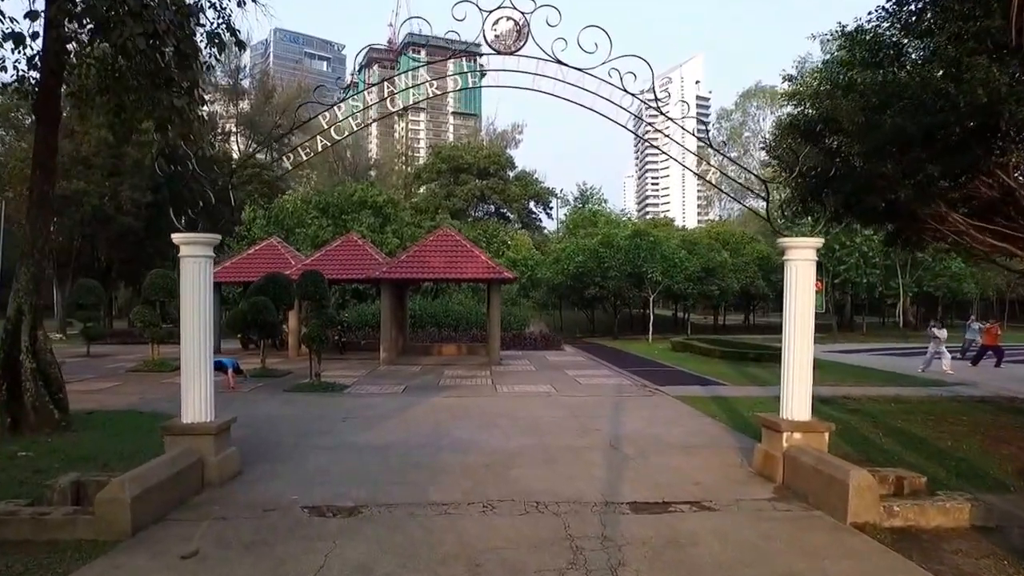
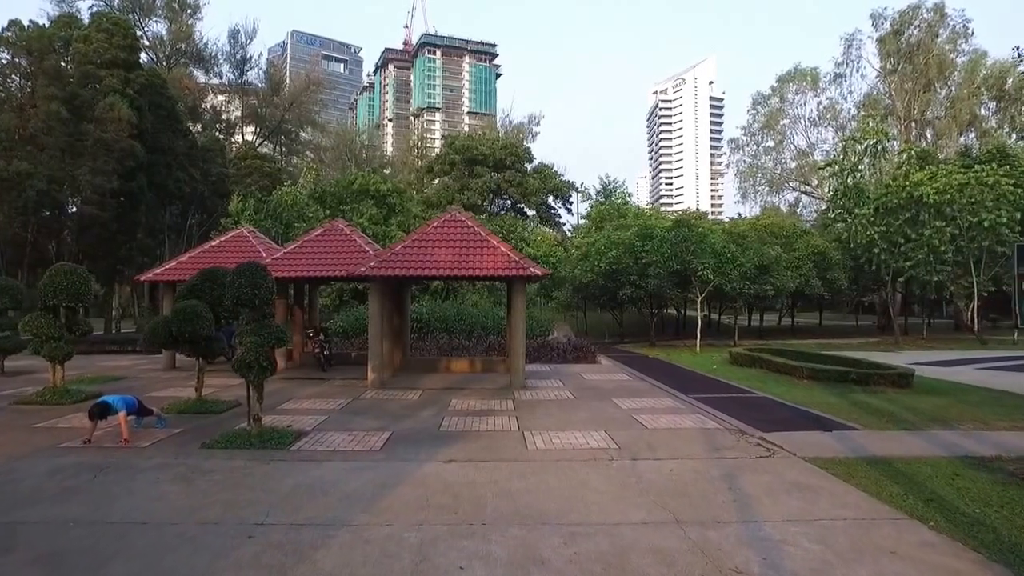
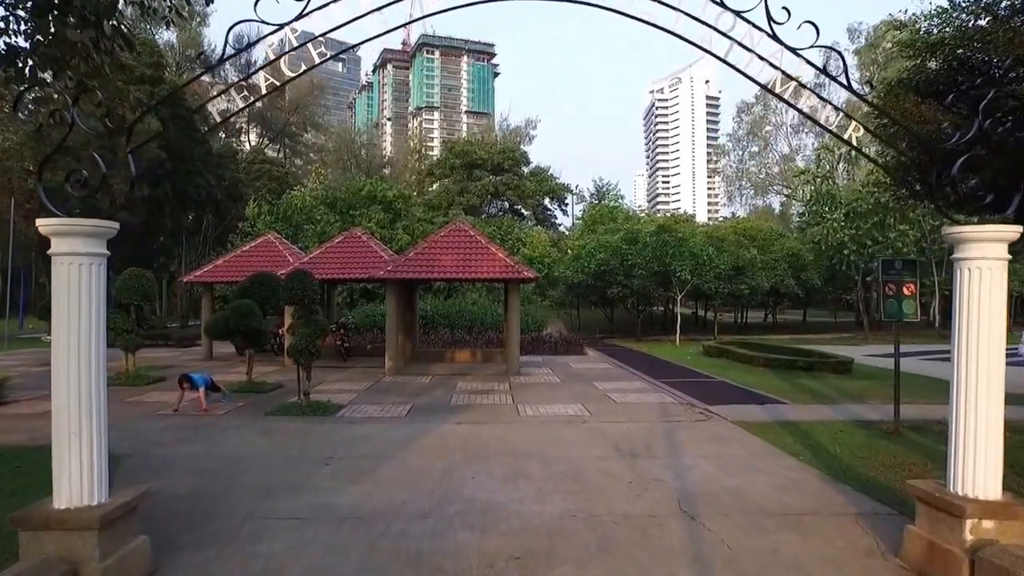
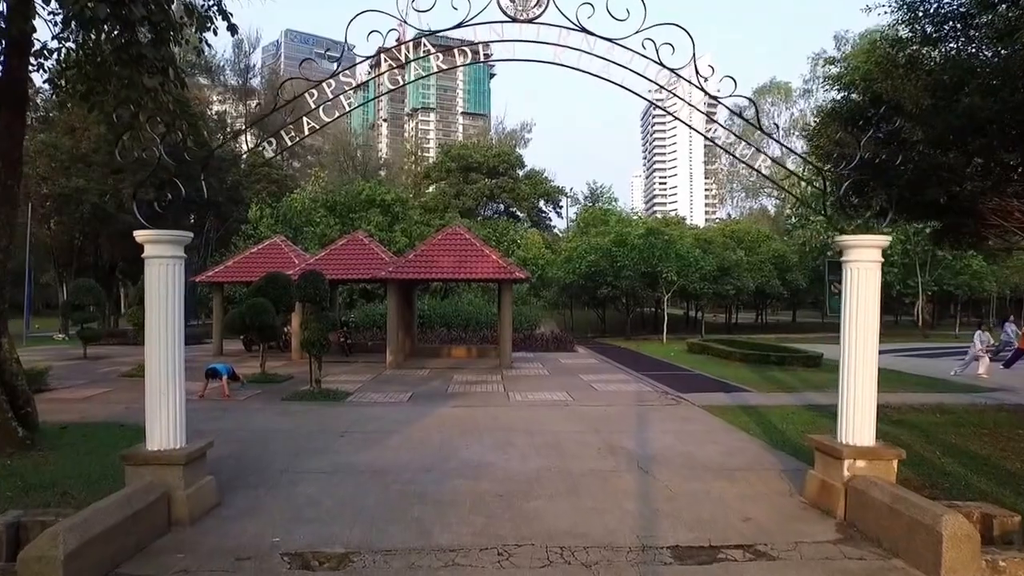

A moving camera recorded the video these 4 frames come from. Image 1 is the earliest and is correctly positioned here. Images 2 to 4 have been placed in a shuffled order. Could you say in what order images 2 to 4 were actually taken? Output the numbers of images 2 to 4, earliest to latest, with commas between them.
4, 3, 2
